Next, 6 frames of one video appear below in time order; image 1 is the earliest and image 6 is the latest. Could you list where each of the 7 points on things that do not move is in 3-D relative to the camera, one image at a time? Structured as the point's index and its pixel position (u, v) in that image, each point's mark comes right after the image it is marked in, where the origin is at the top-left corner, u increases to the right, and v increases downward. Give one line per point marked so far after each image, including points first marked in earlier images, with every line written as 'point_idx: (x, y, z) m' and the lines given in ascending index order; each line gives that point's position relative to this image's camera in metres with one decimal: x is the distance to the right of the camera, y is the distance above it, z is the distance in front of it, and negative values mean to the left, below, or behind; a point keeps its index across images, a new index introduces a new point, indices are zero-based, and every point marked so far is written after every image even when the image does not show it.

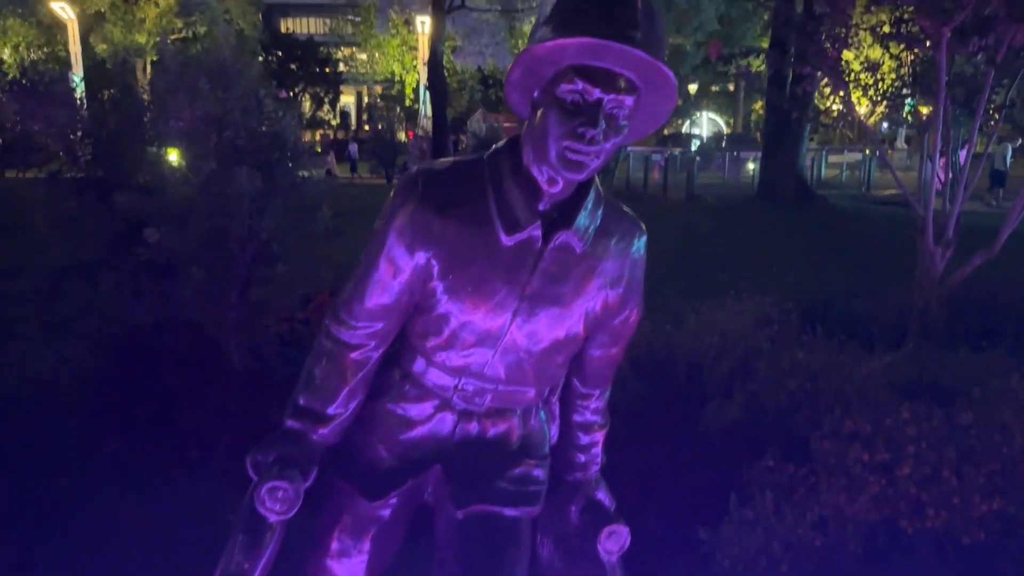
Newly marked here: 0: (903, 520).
0: (+2.5, -1.5, +4.9) m
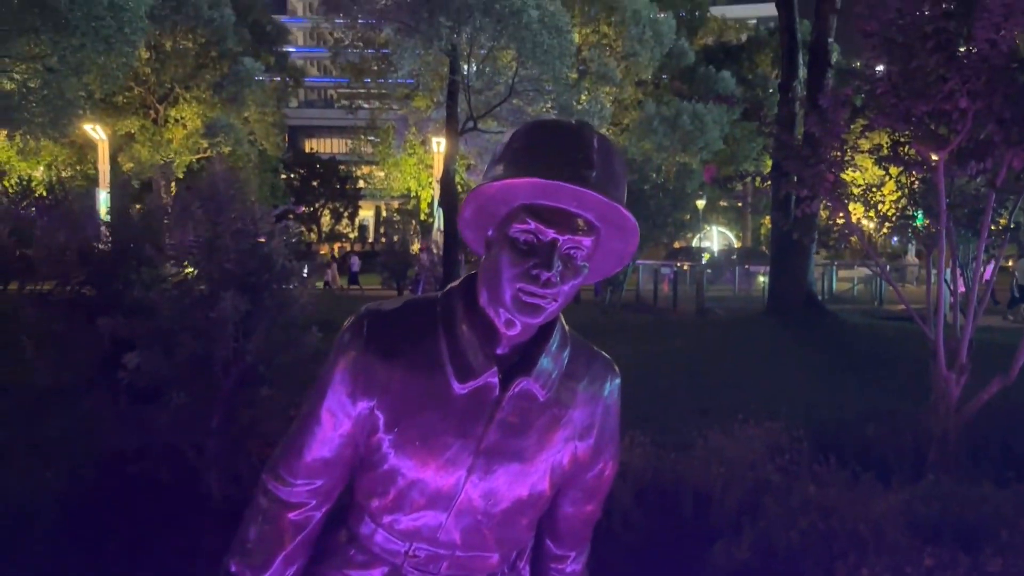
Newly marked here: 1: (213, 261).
0: (+2.4, -2.3, +4.3) m
1: (-2.5, +0.2, +6.5) m
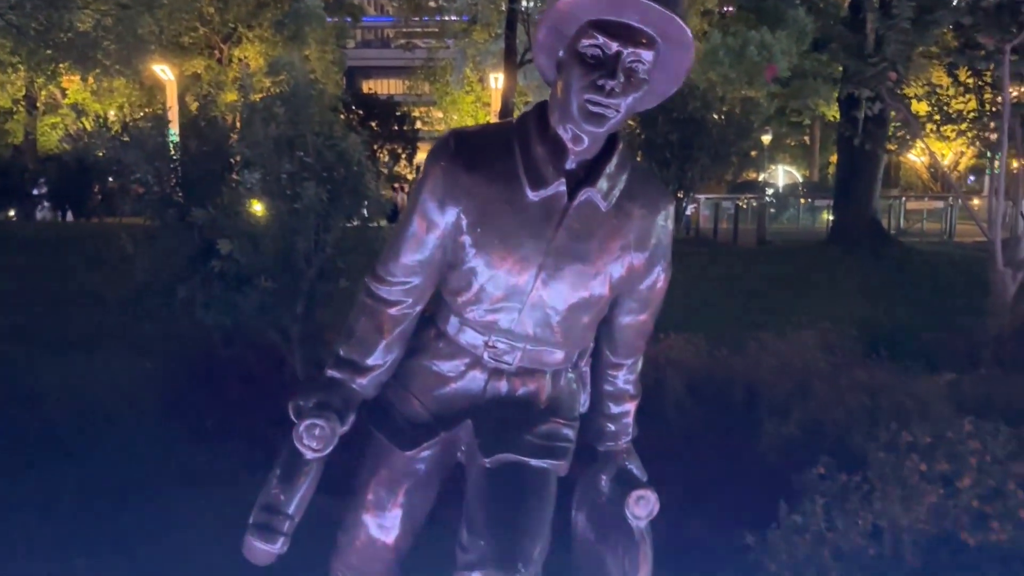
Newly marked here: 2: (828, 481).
0: (+2.7, -1.5, +4.7) m
1: (-2.0, +1.2, +7.0) m
2: (+2.0, -1.2, +4.9) m
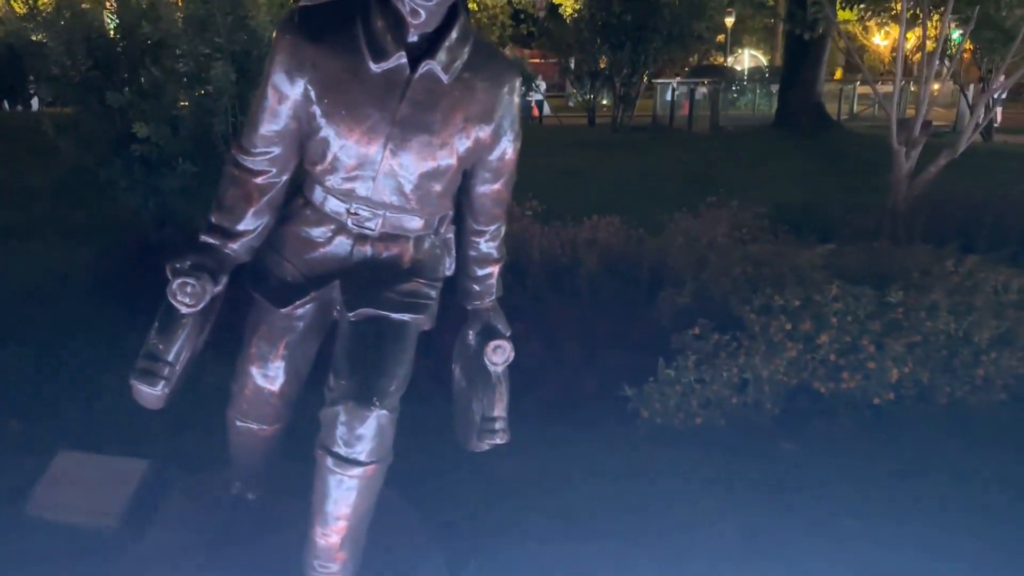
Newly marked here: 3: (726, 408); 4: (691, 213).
0: (+2.1, -0.6, +5.2) m
1: (-2.7, +2.2, +6.9) m
2: (+1.3, -0.4, +5.4) m
3: (+1.5, -0.8, +5.2) m
4: (+2.1, +0.9, +9.1) m
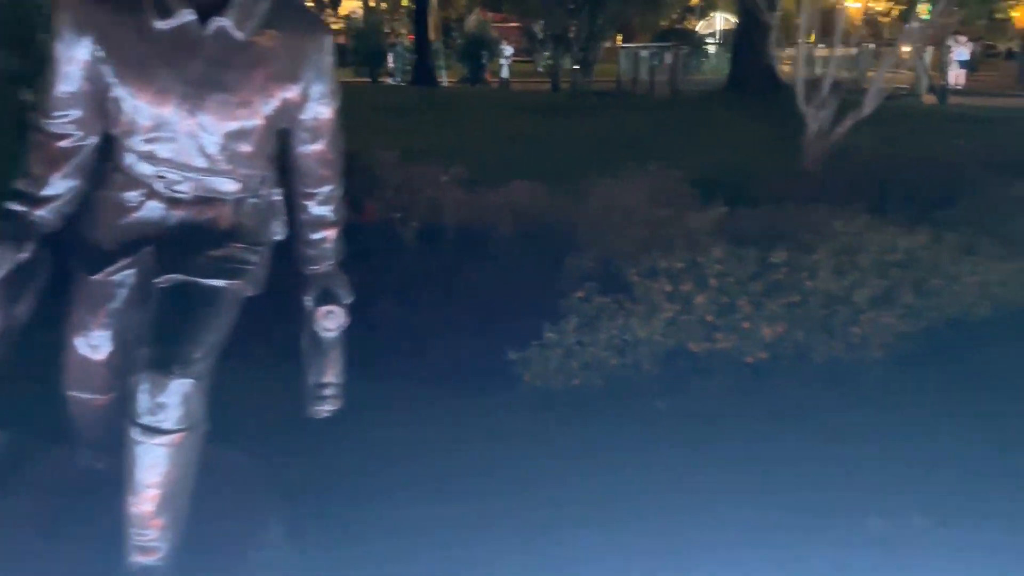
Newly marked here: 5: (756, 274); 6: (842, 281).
0: (+1.3, -0.4, +5.2) m
1: (-3.6, +2.5, +6.7) m
2: (+0.5, -0.1, +5.4) m
3: (+0.7, -0.6, +5.2) m
4: (+1.2, +1.3, +9.1) m
5: (+1.7, +0.1, +5.5) m
6: (+2.3, 0.0, +5.4) m
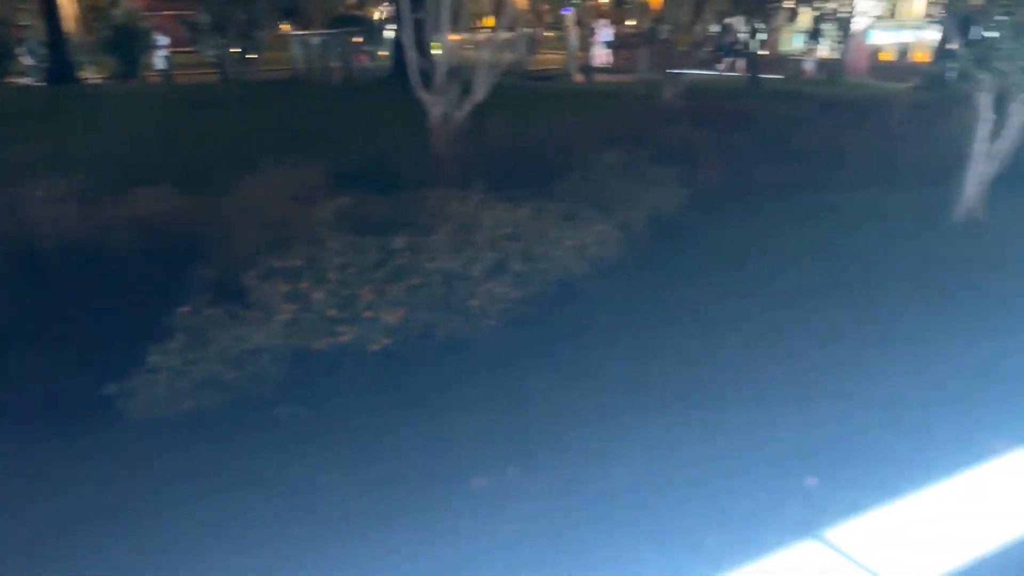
0: (-1.3, -0.4, +5.1) m
1: (-6.7, +1.8, +4.7) m
2: (-2.1, -0.2, +5.0) m
3: (-1.8, -0.6, +4.9) m
4: (-2.9, +1.3, +8.6) m
5: (-1.0, +0.2, +5.5) m
6: (-0.4, +0.2, +5.6) m
